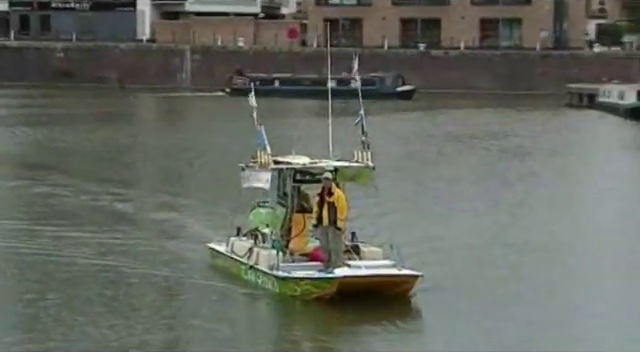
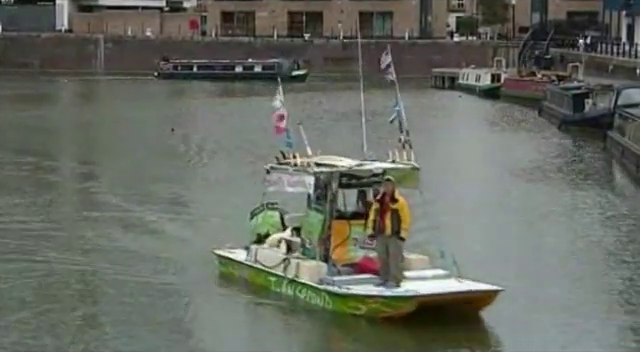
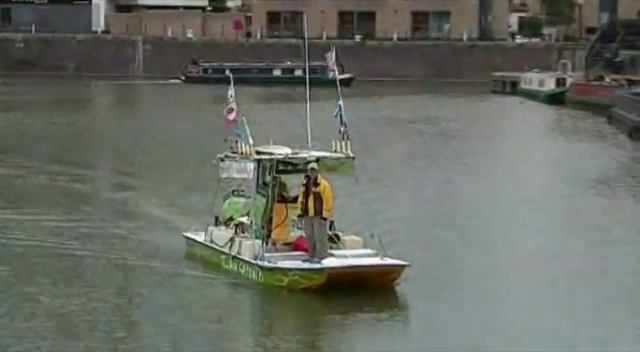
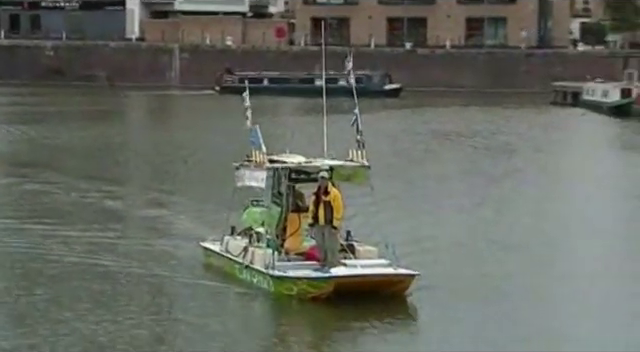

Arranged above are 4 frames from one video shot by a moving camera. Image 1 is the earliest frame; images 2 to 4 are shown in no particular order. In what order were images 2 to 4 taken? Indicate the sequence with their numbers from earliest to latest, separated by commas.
4, 3, 2
